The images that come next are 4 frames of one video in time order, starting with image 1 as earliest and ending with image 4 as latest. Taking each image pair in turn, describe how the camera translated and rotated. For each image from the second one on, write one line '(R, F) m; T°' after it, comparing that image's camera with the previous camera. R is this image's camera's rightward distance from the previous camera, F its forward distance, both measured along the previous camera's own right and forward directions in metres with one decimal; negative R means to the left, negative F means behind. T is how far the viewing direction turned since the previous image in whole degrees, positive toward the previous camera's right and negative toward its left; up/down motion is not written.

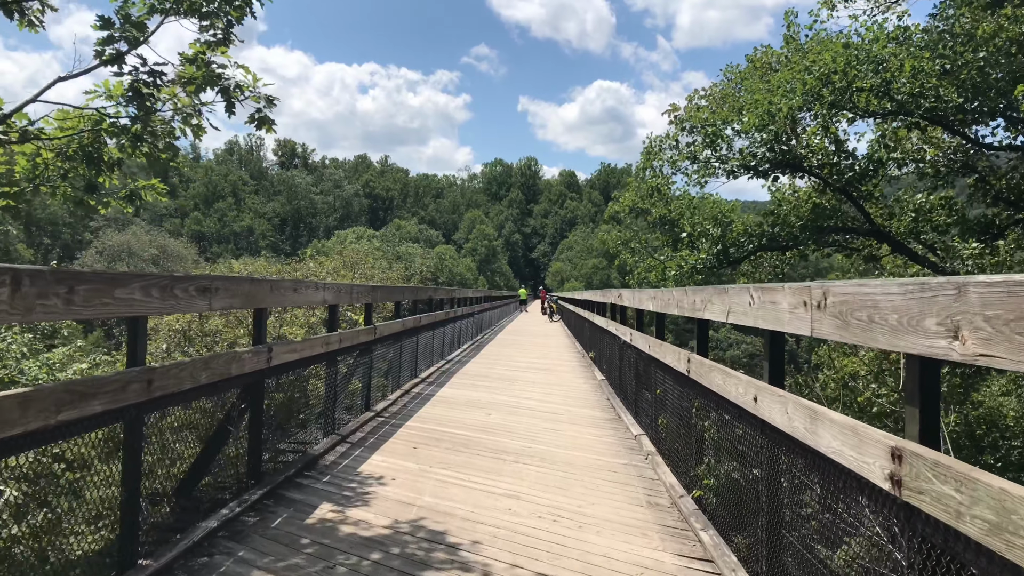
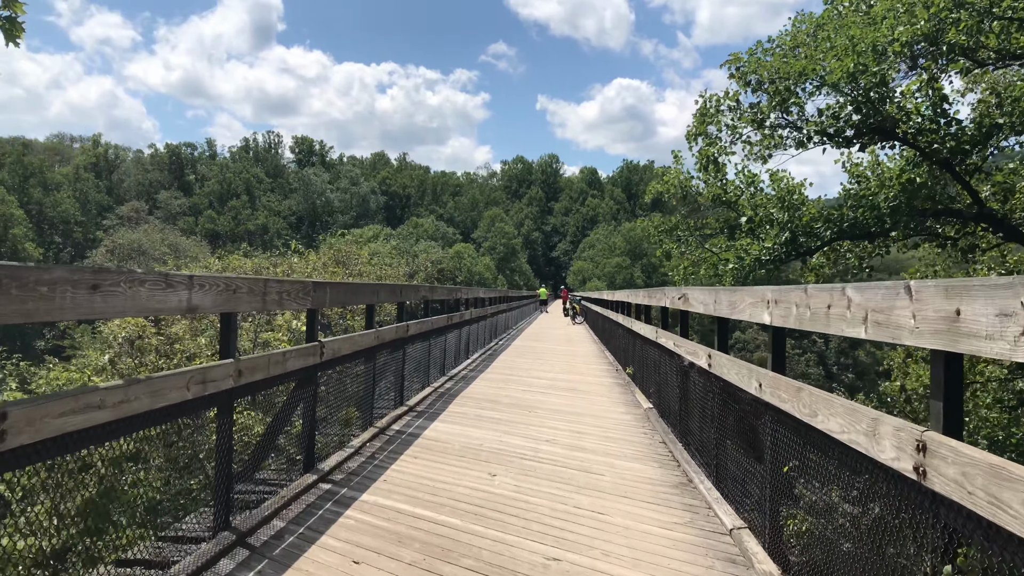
(0.0, +1.8) m; -1°
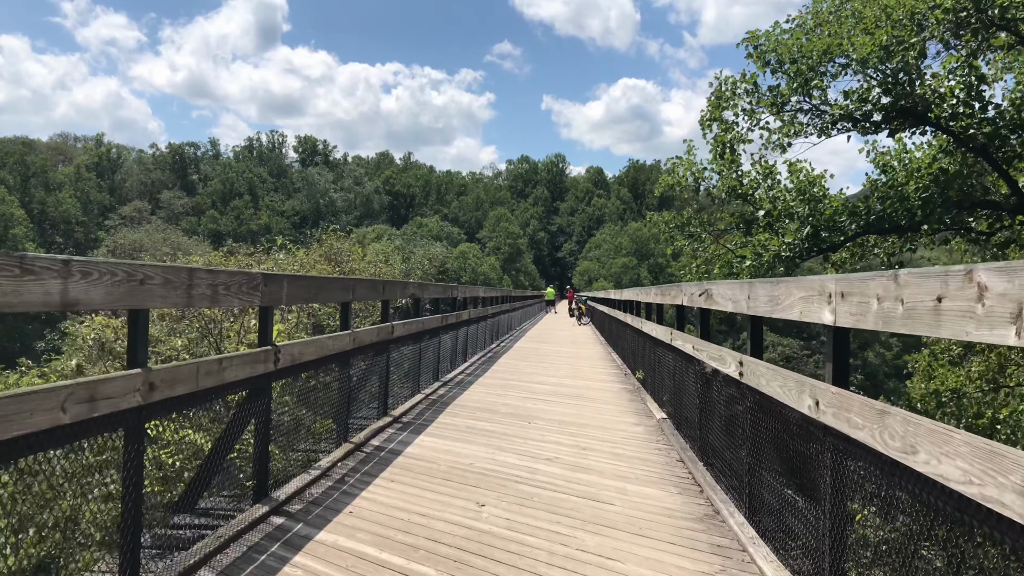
(0.0, +0.6) m; 0°
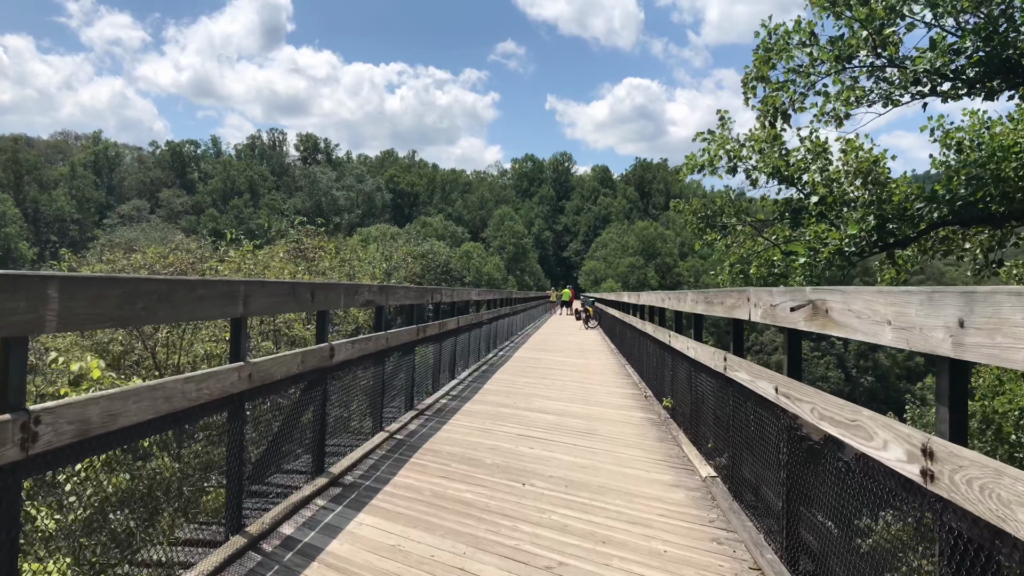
(+0.1, +1.4) m; 0°
